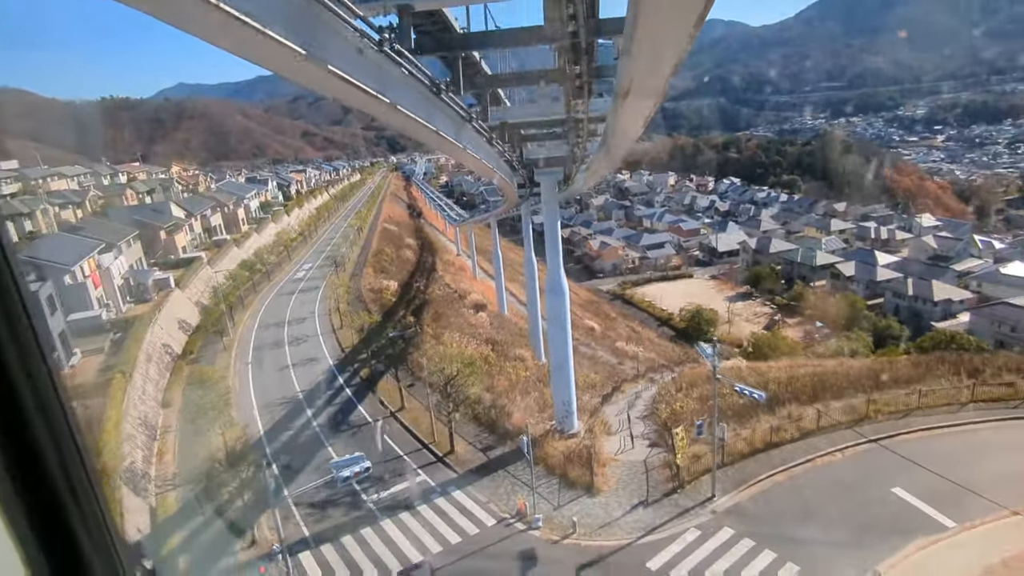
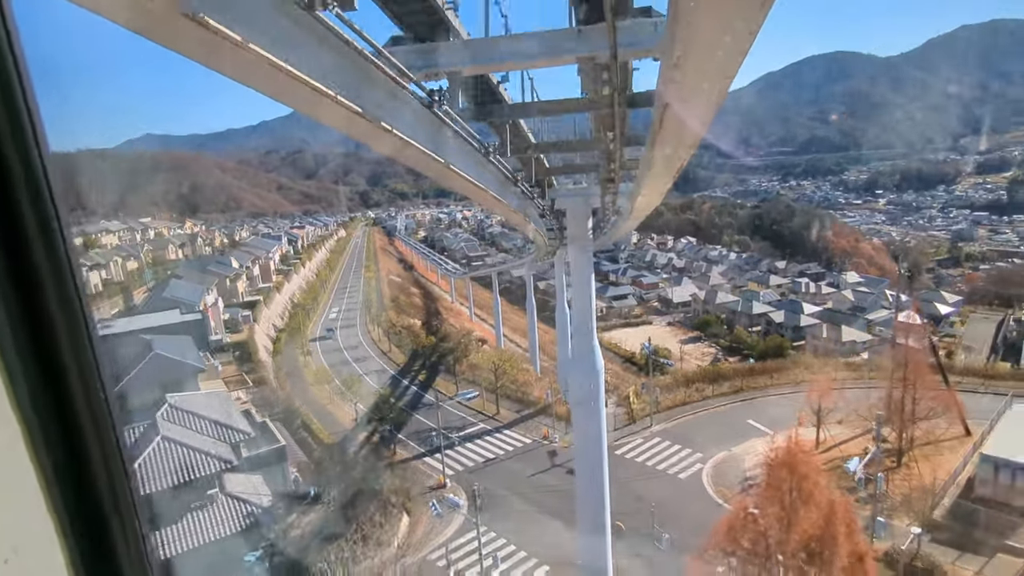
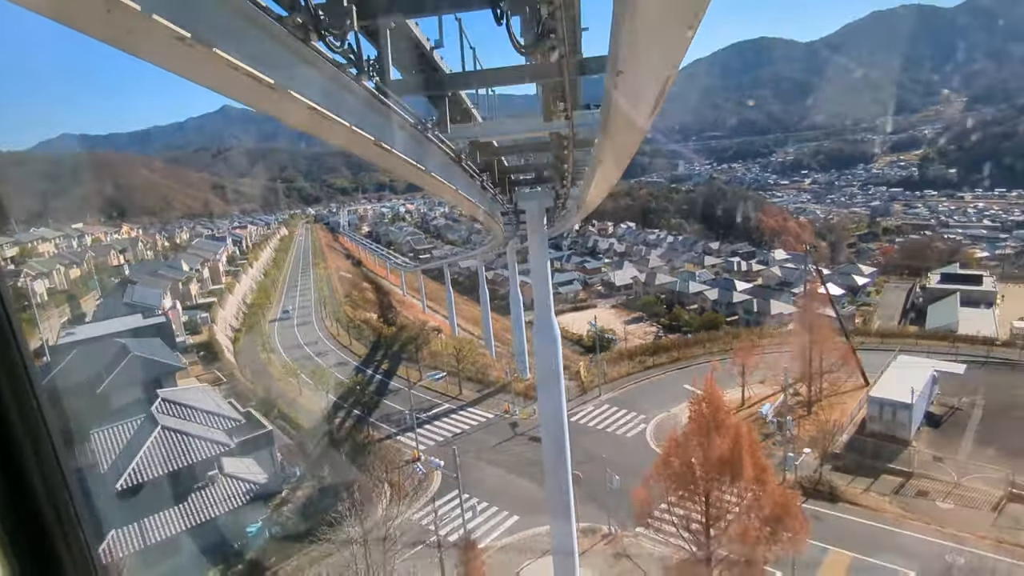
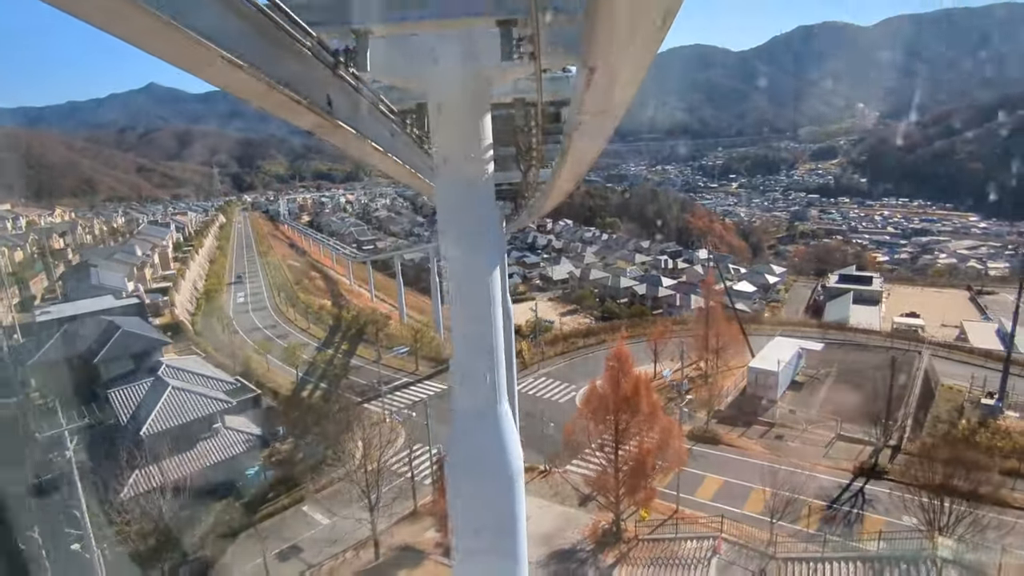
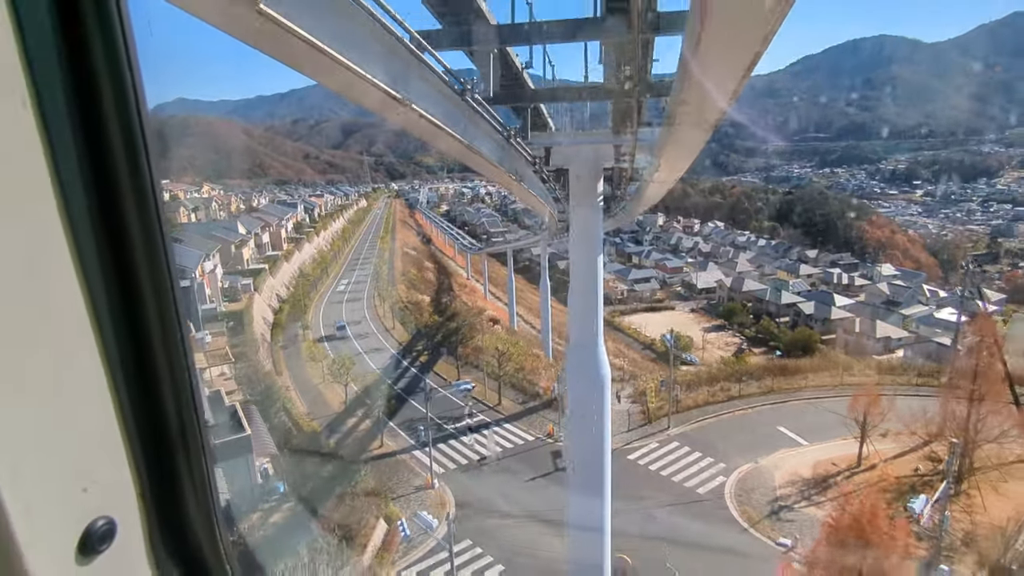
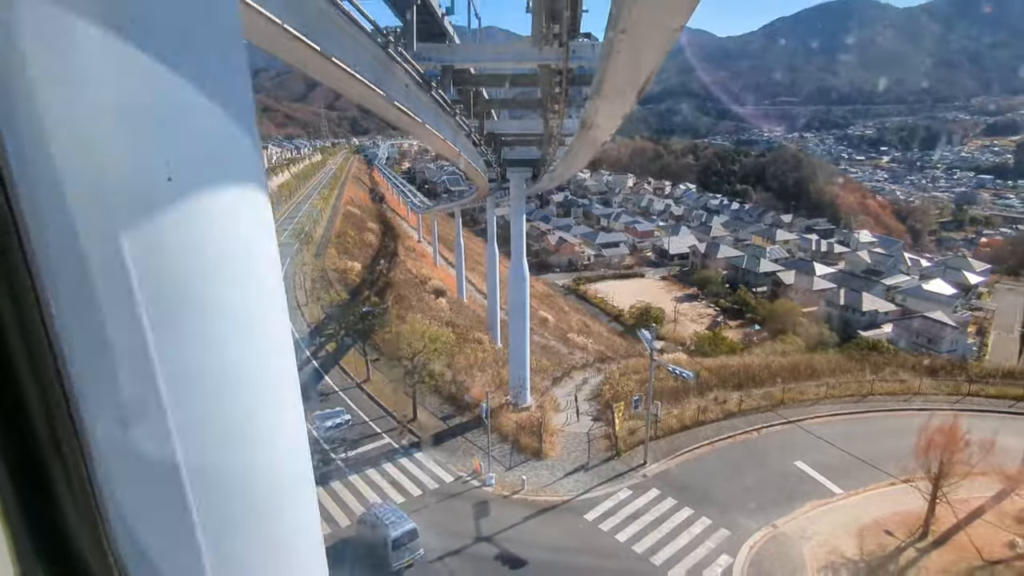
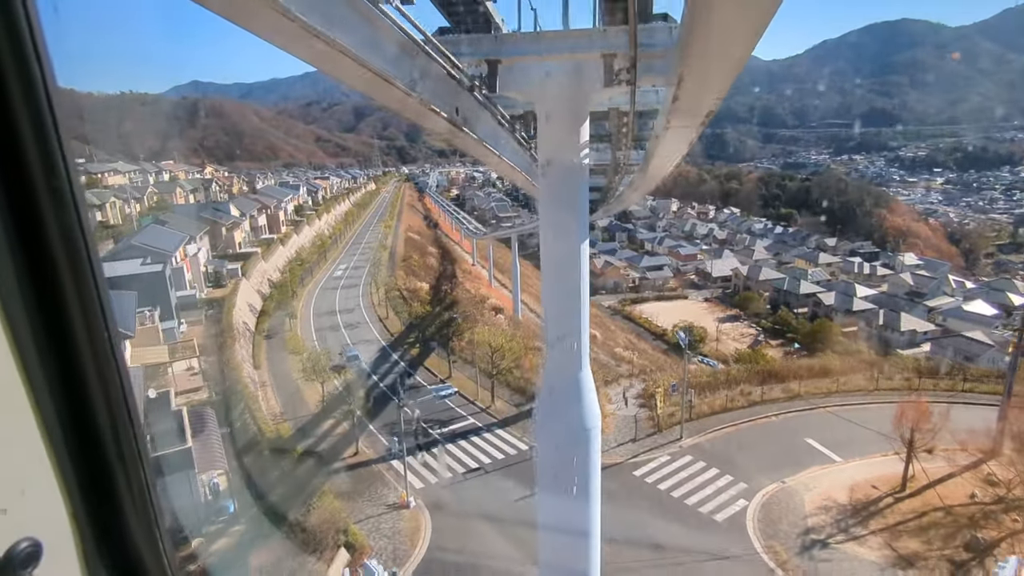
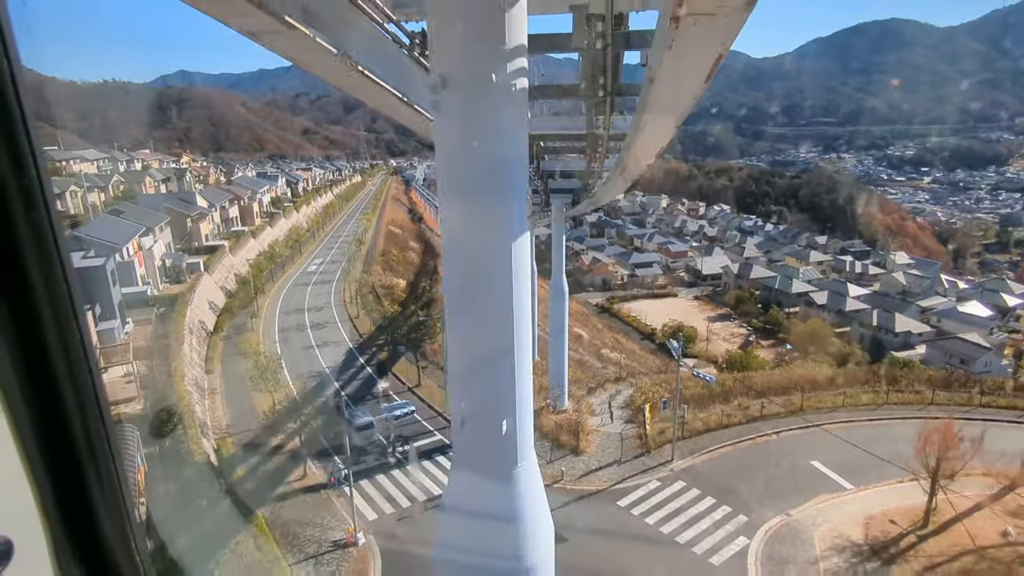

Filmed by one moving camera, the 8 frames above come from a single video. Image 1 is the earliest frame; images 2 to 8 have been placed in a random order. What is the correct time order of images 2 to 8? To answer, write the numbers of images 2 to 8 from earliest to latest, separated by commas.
6, 8, 7, 5, 2, 3, 4
